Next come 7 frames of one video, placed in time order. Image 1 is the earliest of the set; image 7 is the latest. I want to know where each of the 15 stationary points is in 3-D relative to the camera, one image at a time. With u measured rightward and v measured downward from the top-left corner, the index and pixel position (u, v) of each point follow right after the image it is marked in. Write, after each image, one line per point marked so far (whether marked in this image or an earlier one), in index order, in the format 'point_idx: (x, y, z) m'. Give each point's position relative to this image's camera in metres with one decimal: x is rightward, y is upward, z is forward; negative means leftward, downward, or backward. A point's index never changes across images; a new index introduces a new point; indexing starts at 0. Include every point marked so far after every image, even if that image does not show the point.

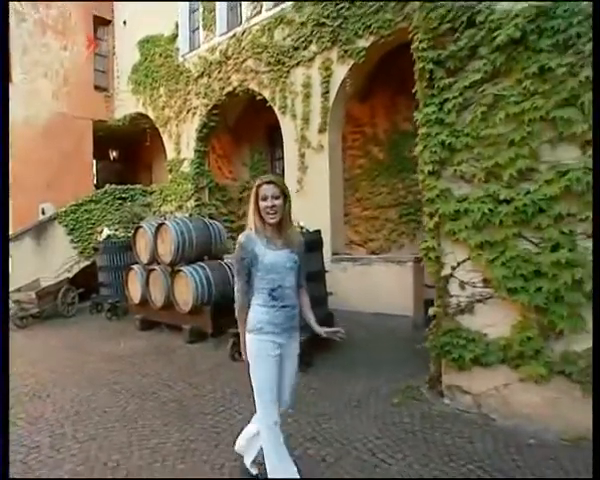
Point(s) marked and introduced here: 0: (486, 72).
0: (+1.3, +1.2, +3.1) m
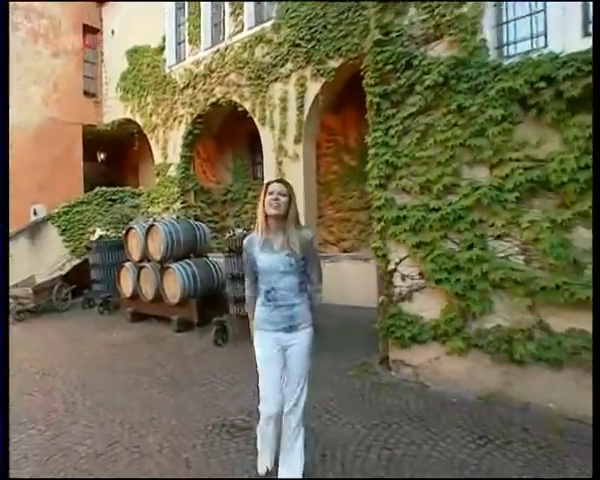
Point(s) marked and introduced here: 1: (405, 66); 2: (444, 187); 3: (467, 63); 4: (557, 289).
0: (+1.1, +1.2, +3.9) m
1: (+0.9, +1.6, +4.0) m
2: (+1.3, +0.5, +3.8) m
3: (+1.4, +1.5, +3.8) m
4: (+1.9, -0.4, +3.4) m
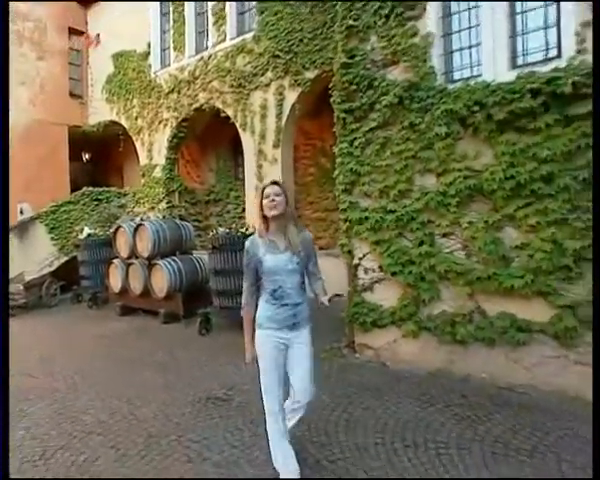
0: (+0.8, +1.2, +4.5) m
1: (+0.7, +1.6, +4.6) m
2: (+1.0, +0.5, +4.4) m
3: (+1.1, +1.5, +4.4) m
4: (+1.7, -0.3, +4.0) m
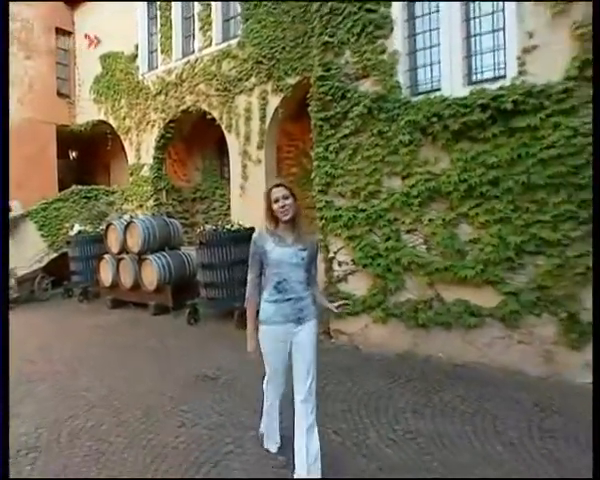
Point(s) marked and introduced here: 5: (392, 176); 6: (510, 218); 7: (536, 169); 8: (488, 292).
0: (+0.6, +1.3, +5.1) m
1: (+0.5, +1.6, +5.2) m
2: (+0.8, +0.5, +5.0) m
3: (+0.9, +1.6, +4.9) m
4: (+1.5, -0.3, +4.6) m
5: (+1.0, +0.7, +4.9) m
6: (+2.0, +0.2, +4.2) m
7: (+2.2, +0.7, +4.1) m
8: (+1.9, -0.5, +4.5) m
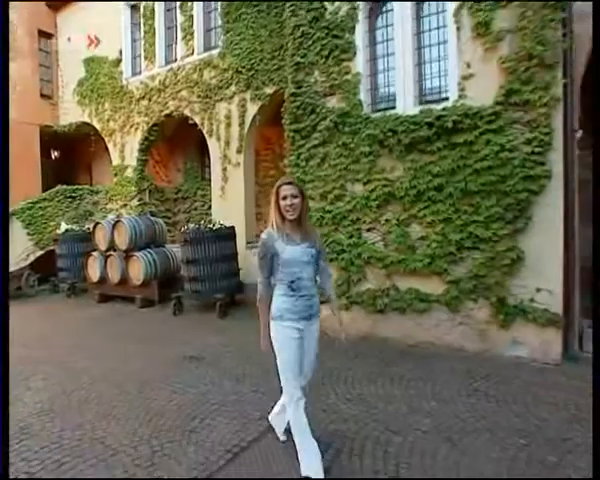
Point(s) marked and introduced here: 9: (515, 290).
0: (+0.3, +1.3, +5.8) m
1: (+0.1, +1.7, +5.9) m
2: (+0.5, +0.6, +5.7) m
3: (+0.6, +1.6, +5.6) m
4: (+1.2, -0.3, +5.4) m
5: (+0.7, +0.7, +5.6) m
6: (+1.7, +0.2, +5.0) m
7: (+1.9, +0.7, +4.9) m
8: (+1.6, -0.5, +5.3) m
9: (+2.3, -0.5, +4.8) m
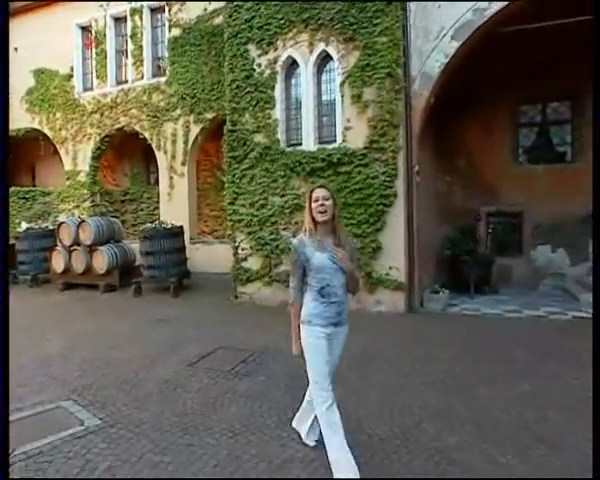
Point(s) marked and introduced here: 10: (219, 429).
0: (-0.9, +1.4, +8.1) m
1: (-1.0, +1.7, +8.1) m
2: (-0.7, +0.6, +8.0) m
3: (-0.5, +1.7, +8.0) m
4: (+0.1, -0.2, +7.8) m
5: (-0.4, +0.8, +8.0) m
6: (+0.6, +0.3, +7.6) m
7: (+0.8, +0.7, +7.5) m
8: (+0.5, -0.4, +7.8) m
9: (+1.3, -0.5, +7.5) m
10: (-0.6, -1.4, +3.4) m
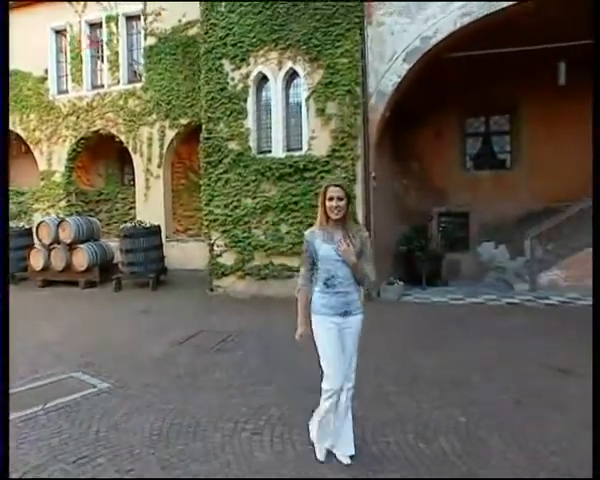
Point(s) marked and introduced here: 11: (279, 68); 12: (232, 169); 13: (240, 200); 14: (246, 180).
0: (-1.5, +1.4, +8.9) m
1: (-1.6, +1.8, +8.9) m
2: (-1.3, +0.7, +8.8) m
3: (-1.1, +1.7, +8.8) m
4: (-0.5, -0.2, +8.7) m
5: (-1.0, +0.8, +8.8) m
6: (+0.1, +0.3, +8.5) m
7: (+0.3, +0.8, +8.4) m
8: (-0.1, -0.4, +8.7) m
9: (+0.7, -0.4, +8.4) m
10: (-0.9, -1.4, +4.3) m
11: (-0.4, +3.3, +8.7) m
12: (-1.2, +1.4, +8.8) m
13: (-1.2, +0.8, +8.8) m
14: (-1.0, +1.2, +8.8) m
